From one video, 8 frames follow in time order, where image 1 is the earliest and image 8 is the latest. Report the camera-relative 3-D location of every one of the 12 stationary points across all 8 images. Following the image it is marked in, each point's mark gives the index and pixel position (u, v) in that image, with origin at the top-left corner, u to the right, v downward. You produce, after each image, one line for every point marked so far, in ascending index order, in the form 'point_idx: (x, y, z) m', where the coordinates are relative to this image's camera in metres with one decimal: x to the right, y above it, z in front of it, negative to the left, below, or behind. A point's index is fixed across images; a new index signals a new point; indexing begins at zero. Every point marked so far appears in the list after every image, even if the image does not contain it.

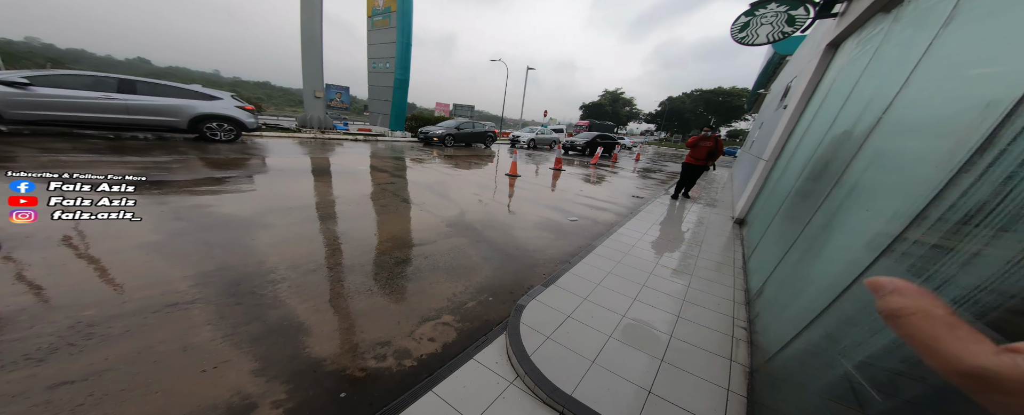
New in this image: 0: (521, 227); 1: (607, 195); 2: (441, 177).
0: (+0.1, -0.3, +4.3) m
1: (+2.1, +0.3, +6.2) m
2: (-1.6, +0.7, +7.1) m
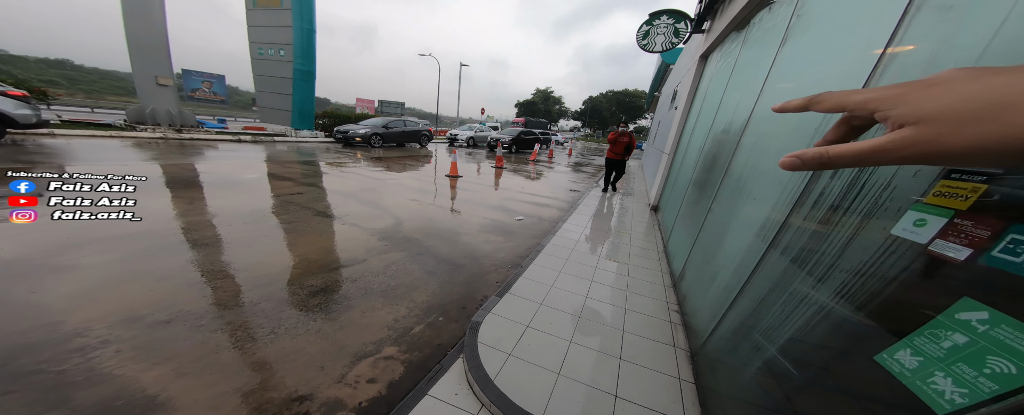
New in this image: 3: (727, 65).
0: (-0.7, -0.3, +4.0) m
1: (+0.8, +0.4, +6.4) m
2: (-3.1, +0.5, +6.4) m
3: (+2.6, +1.8, +3.7) m
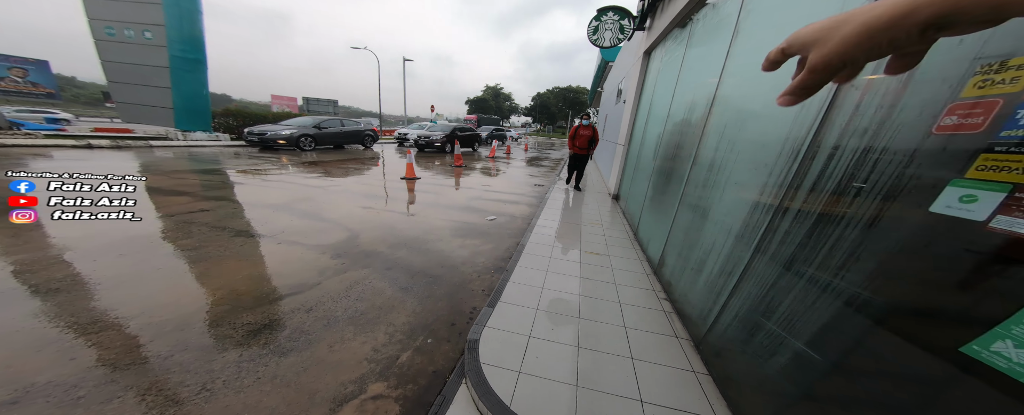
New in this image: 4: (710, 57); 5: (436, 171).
0: (-1.0, -0.4, +3.7) m
1: (0.0, +0.5, +6.3) m
2: (-3.8, +0.3, +5.6) m
3: (+2.1, +2.0, +3.9) m
4: (+1.9, +1.5, +2.8) m
5: (-1.9, +1.0, +7.6) m
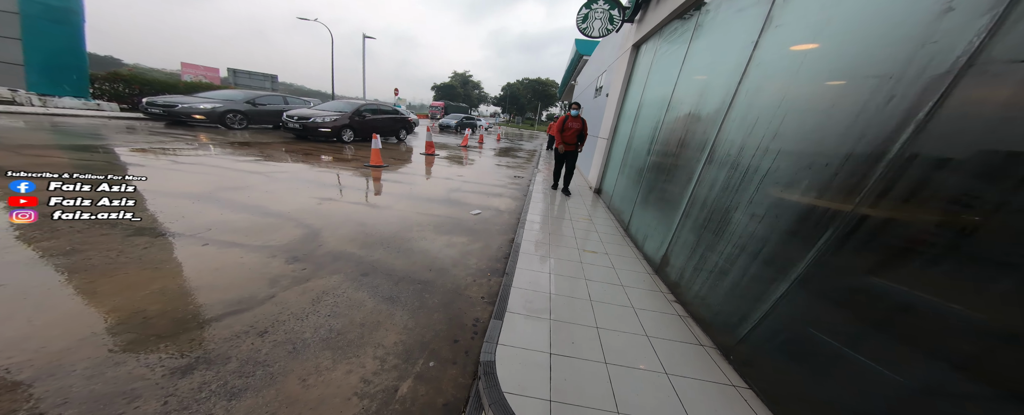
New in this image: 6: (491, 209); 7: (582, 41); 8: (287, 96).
0: (-1.1, -0.3, +3.2) m
1: (-0.5, +0.6, +5.9) m
2: (-4.2, +0.5, +4.7) m
3: (+2.0, +2.0, +3.9) m
4: (+1.9, +1.5, +2.7) m
5: (-2.5, +1.2, +7.0) m
6: (-0.4, 0.0, +4.2) m
7: (+2.6, +6.3, +10.8) m
8: (-8.0, +3.9, +10.2) m
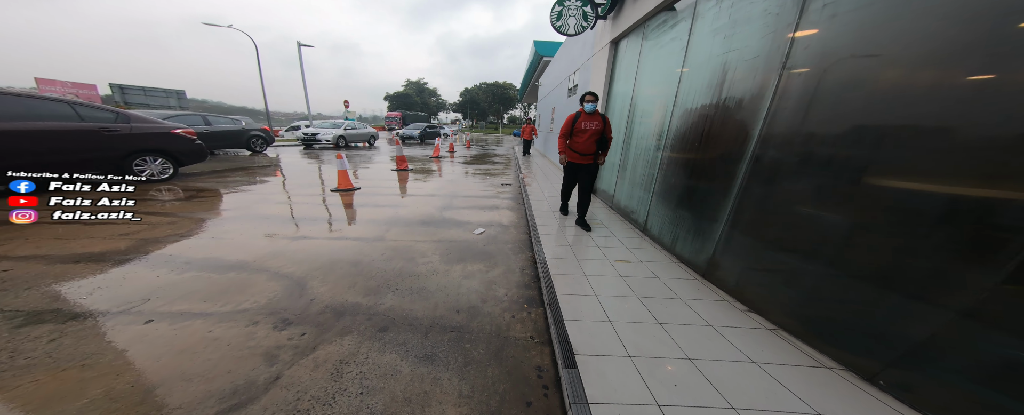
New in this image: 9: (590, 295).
0: (-0.8, -0.6, +2.7) m
1: (-0.7, +0.3, +5.4) m
2: (-4.1, -0.1, +3.7) m
3: (+1.9, +2.1, +3.8) m
4: (+2.0, +1.5, +2.6) m
5: (-2.9, +0.7, +6.2) m
6: (-0.3, -0.2, +3.8) m
7: (+1.1, +6.2, +10.7) m
8: (-9.1, +2.8, +8.7) m
9: (+0.6, -0.7, +2.5) m
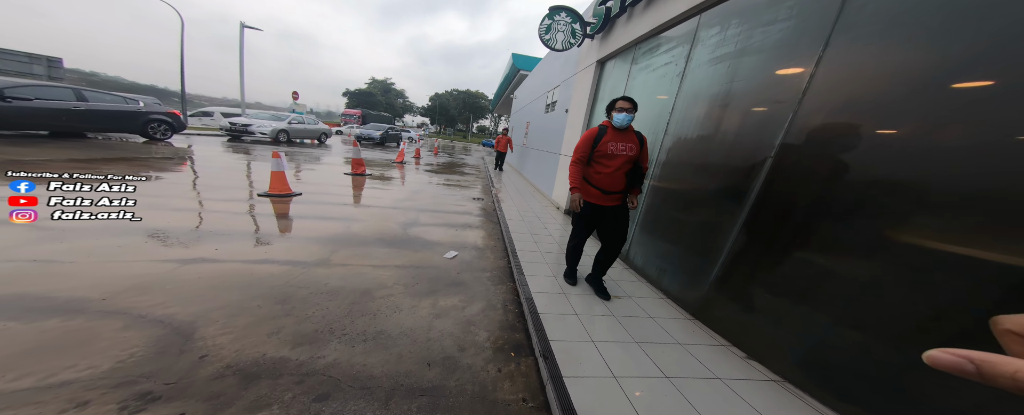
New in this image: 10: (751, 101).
0: (-0.9, -0.7, +2.2) m
1: (-1.2, +0.1, +4.9) m
2: (-4.3, -0.1, +2.7) m
3: (+1.7, +1.7, +3.8) m
4: (+2.0, +1.2, +2.6) m
5: (-3.5, +0.5, +5.4) m
6: (-0.6, -0.5, +3.3) m
7: (+0.1, +5.6, +10.7) m
8: (-9.8, +2.9, +7.0) m
9: (+0.5, -0.9, +2.1) m
10: (+1.9, +0.9, +2.4) m
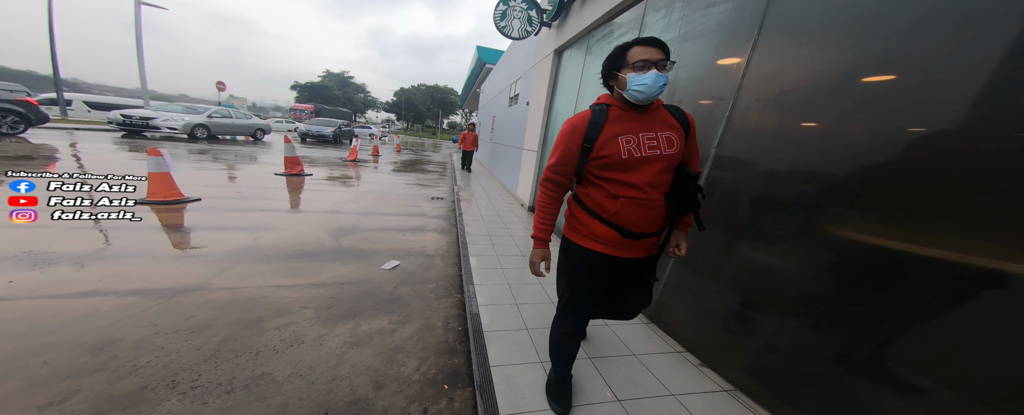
0: (-1.3, -0.8, +1.8) m
1: (-1.8, 0.0, +4.5) m
2: (-4.8, -0.2, +2.1) m
3: (+1.2, +1.7, +3.5) m
4: (+1.5, +1.3, +2.3) m
5: (-4.1, +0.4, +4.8) m
6: (-1.0, -0.5, +3.0) m
7: (-0.9, +5.6, +10.3) m
8: (-10.5, +2.7, +6.1) m
9: (+0.1, -1.0, +1.8) m
10: (+1.5, +0.9, +2.2) m
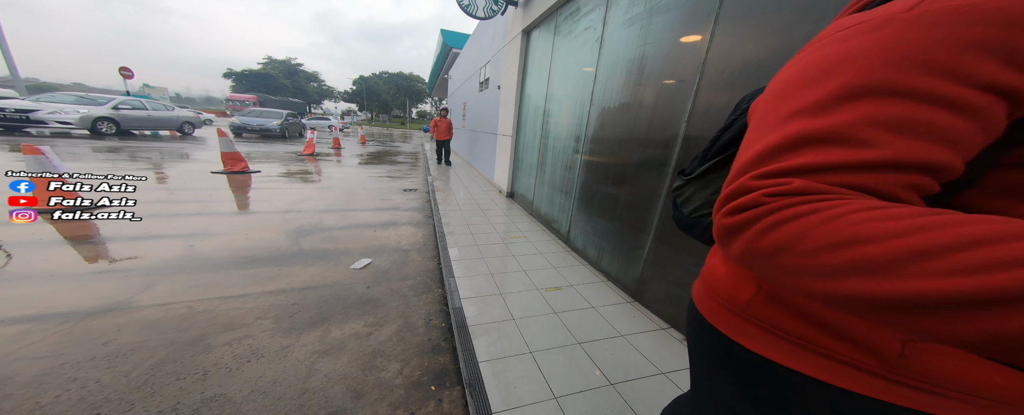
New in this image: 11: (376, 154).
0: (-1.4, -0.8, +1.5) m
1: (-2.1, +0.1, +4.2) m
2: (-4.9, -0.4, +1.5) m
3: (+0.8, +1.9, +3.5) m
4: (+1.3, +1.4, +2.4) m
5: (-4.5, +0.3, +4.3) m
6: (-1.2, -0.4, +2.8) m
7: (-2.2, +5.8, +9.9) m
8: (-11.2, +2.3, +4.8) m
9: (+0.1, -0.9, +1.8) m
10: (+1.3, +1.1, +2.2) m
11: (-3.9, +1.4, +8.1) m
